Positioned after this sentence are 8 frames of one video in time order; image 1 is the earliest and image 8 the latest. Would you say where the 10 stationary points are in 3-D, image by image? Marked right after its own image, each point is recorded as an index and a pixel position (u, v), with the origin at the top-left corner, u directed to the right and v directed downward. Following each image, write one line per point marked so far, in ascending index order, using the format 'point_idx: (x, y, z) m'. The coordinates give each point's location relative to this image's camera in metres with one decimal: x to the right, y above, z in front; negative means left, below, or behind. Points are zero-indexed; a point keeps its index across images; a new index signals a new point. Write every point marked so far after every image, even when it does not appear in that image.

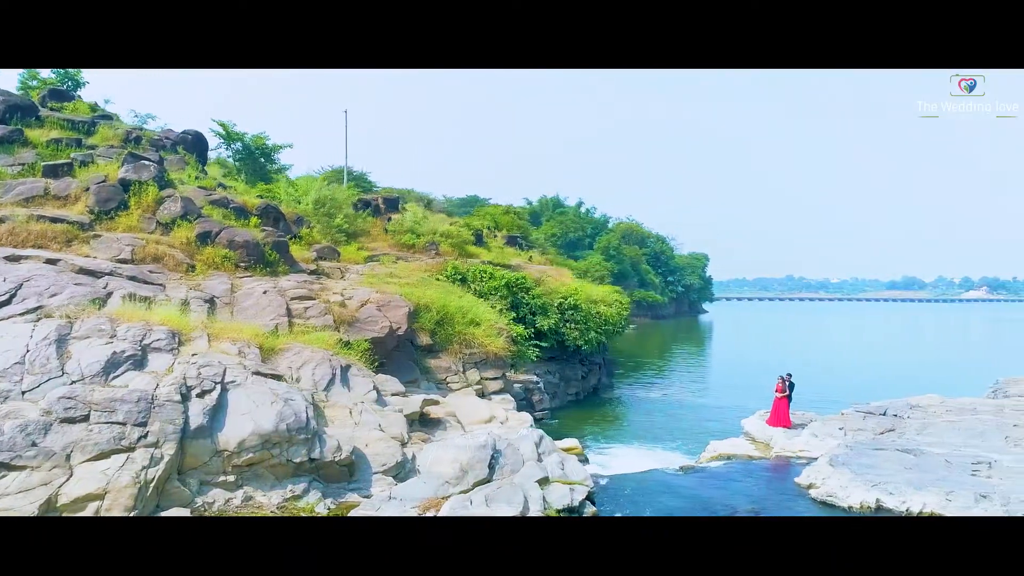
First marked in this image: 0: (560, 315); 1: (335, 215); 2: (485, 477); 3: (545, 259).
0: (+1.0, -0.6, +15.3) m
1: (-3.2, +1.3, +13.1) m
2: (-0.2, -1.5, +5.7) m
3: (+0.9, +0.5, +17.8) m
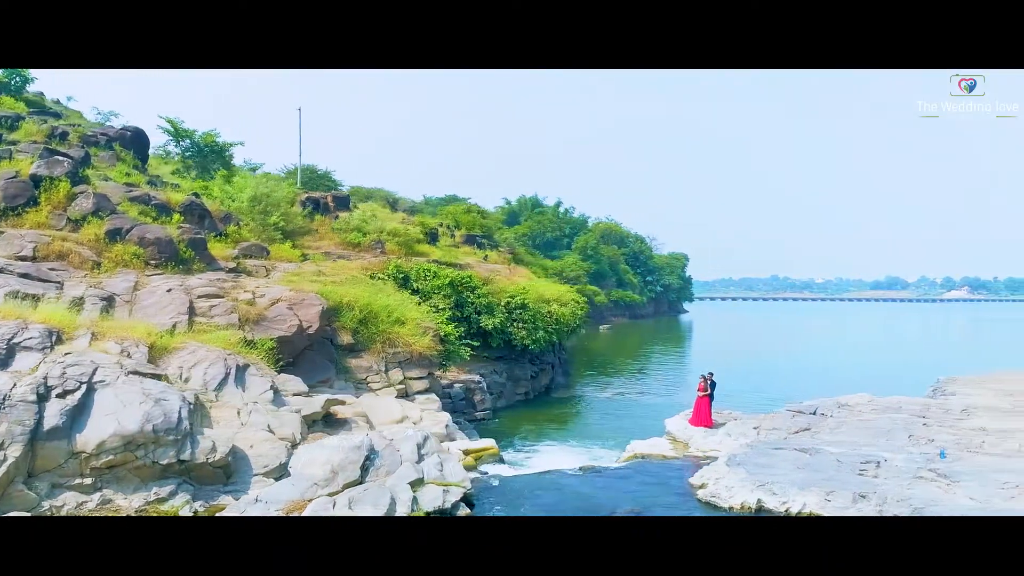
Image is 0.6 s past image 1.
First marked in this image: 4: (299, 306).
0: (-0.1, -0.6, +15.2) m
1: (-4.3, +1.4, +12.9) m
2: (-1.2, -1.5, +5.5) m
3: (-0.3, +0.5, +17.6) m
4: (-2.6, -0.2, +8.6) m
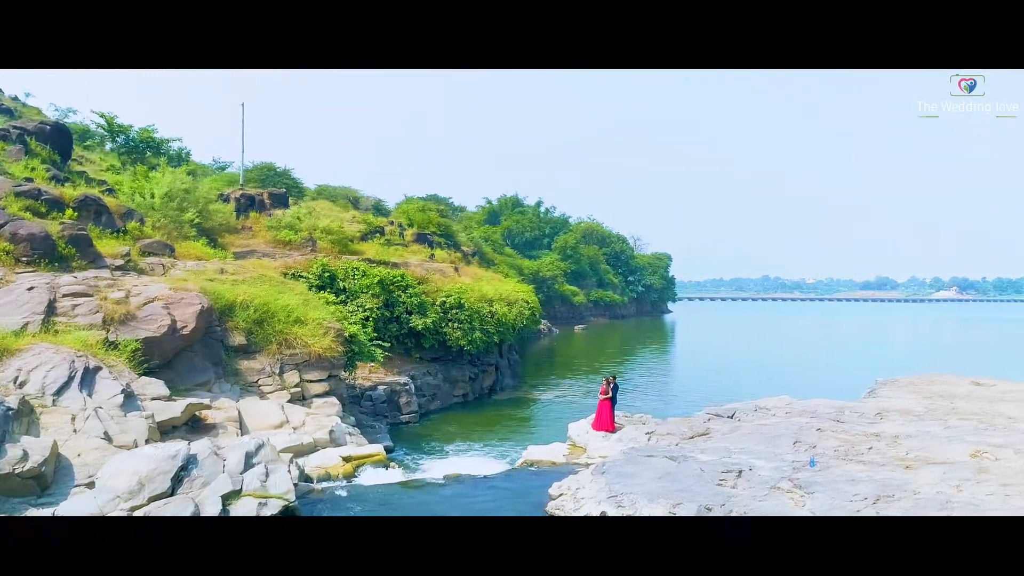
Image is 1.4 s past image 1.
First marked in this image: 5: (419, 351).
0: (-1.5, -0.6, +14.8) m
1: (-5.6, +1.4, +12.5) m
2: (-2.5, -1.5, +5.1) m
3: (-1.7, +0.5, +17.3) m
4: (-3.9, -0.2, +8.2) m
5: (-1.9, -1.3, +14.7) m
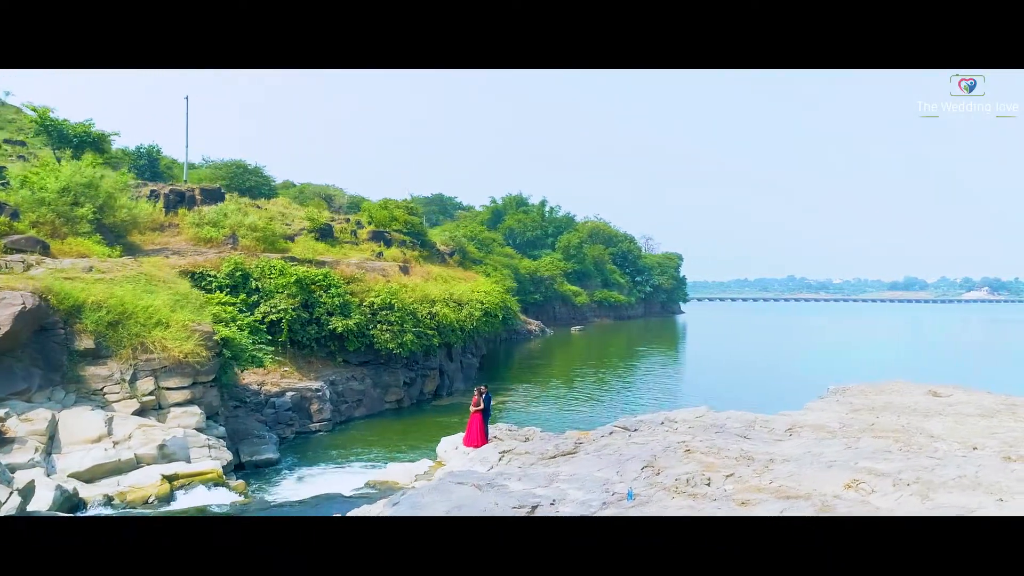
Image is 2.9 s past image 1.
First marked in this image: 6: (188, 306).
0: (-2.8, -0.6, +13.9) m
1: (-7.0, +1.4, +11.8) m
2: (-4.2, -1.4, +4.3) m
3: (-2.9, +0.5, +16.4) m
4: (-5.5, -0.2, +7.5) m
5: (-3.2, -1.3, +13.9) m
6: (-4.4, -0.2, +9.8) m
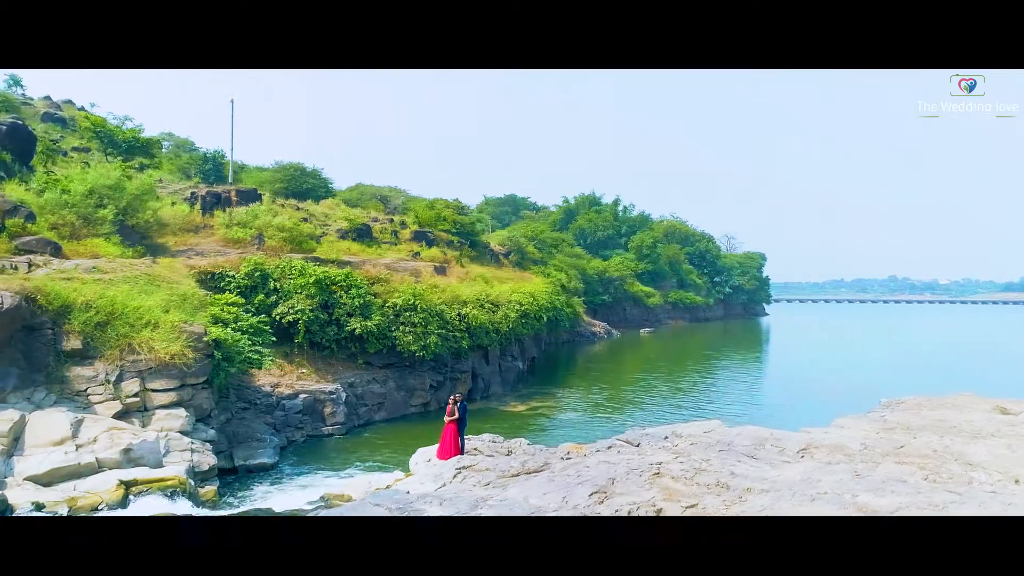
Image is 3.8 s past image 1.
0: (-2.3, -0.6, +13.6) m
1: (-6.8, +1.4, +12.0) m
2: (-4.8, -1.4, +4.2) m
3: (-2.1, +0.5, +16.1) m
4: (-5.7, -0.2, +7.5) m
5: (-2.8, -1.3, +13.6) m
6: (-4.4, -0.2, +9.7) m
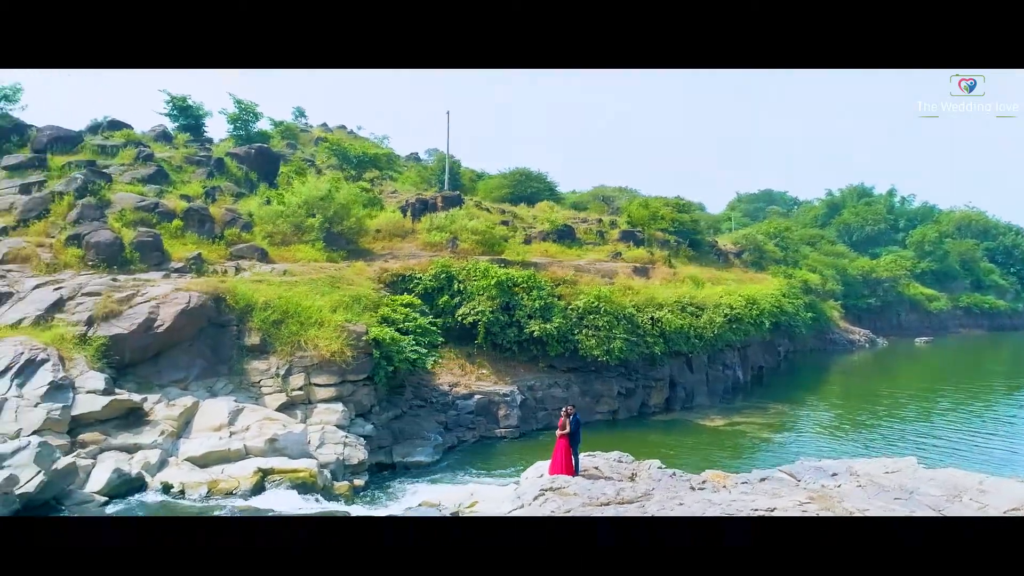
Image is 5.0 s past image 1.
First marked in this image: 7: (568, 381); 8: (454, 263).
0: (+1.1, -0.6, +13.2) m
1: (-3.6, +1.4, +13.2) m
2: (-4.5, -1.4, +5.3) m
3: (+2.2, +0.5, +15.4) m
4: (-4.2, -0.2, +8.7) m
5: (+0.7, -1.3, +13.3) m
6: (-2.2, -0.2, +10.2) m
7: (+1.0, -1.7, +13.3) m
8: (-1.1, +0.5, +13.1) m
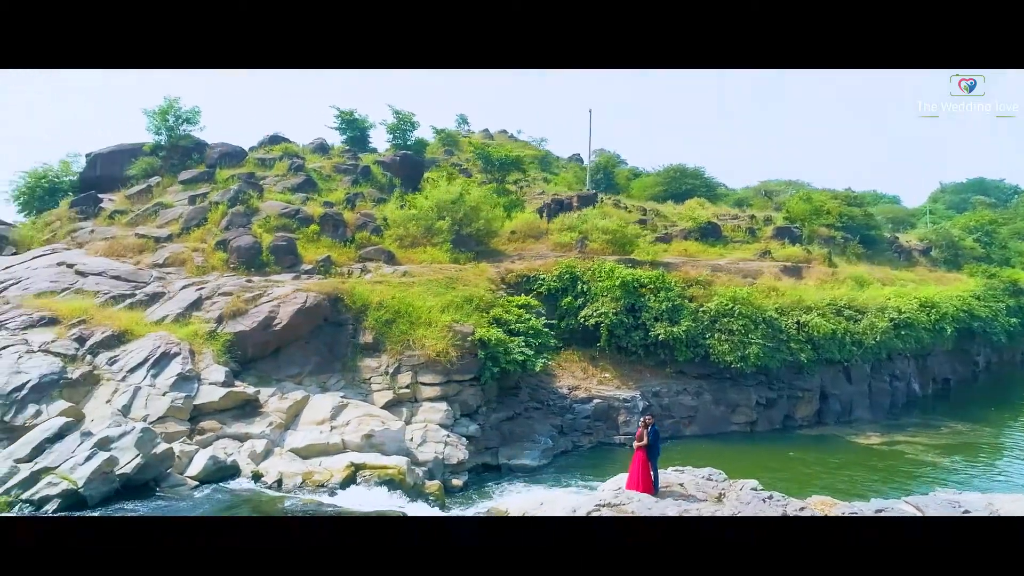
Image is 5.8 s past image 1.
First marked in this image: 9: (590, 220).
0: (+3.3, -0.6, +12.3) m
1: (-1.3, +1.3, +13.6) m
2: (-4.1, -1.4, +6.1) m
3: (+4.9, +0.4, +14.3) m
4: (-2.9, -0.2, +9.3) m
5: (+2.9, -1.4, +12.6) m
6: (-0.7, -0.3, +10.3) m
7: (+3.2, -1.8, +12.5) m
8: (+1.2, +0.4, +12.8) m
9: (+1.5, +1.3, +14.5) m
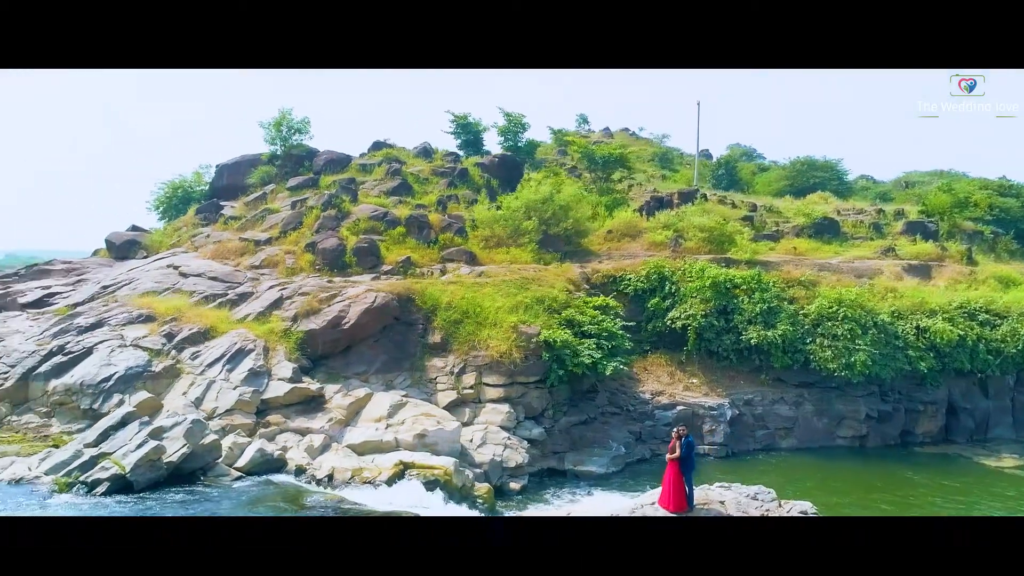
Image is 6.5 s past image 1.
0: (+4.6, -0.6, +11.4) m
1: (+0.4, +1.3, +13.5) m
2: (-3.8, -1.4, +6.6) m
3: (+6.6, +0.4, +13.0) m
4: (-2.1, -0.2, +9.6) m
5: (+4.3, -1.4, +11.6) m
6: (+0.4, -0.3, +10.1) m
7: (+4.5, -1.8, +11.5) m
8: (+2.6, +0.4, +12.2) m
9: (+3.3, +1.3, +13.8) m
